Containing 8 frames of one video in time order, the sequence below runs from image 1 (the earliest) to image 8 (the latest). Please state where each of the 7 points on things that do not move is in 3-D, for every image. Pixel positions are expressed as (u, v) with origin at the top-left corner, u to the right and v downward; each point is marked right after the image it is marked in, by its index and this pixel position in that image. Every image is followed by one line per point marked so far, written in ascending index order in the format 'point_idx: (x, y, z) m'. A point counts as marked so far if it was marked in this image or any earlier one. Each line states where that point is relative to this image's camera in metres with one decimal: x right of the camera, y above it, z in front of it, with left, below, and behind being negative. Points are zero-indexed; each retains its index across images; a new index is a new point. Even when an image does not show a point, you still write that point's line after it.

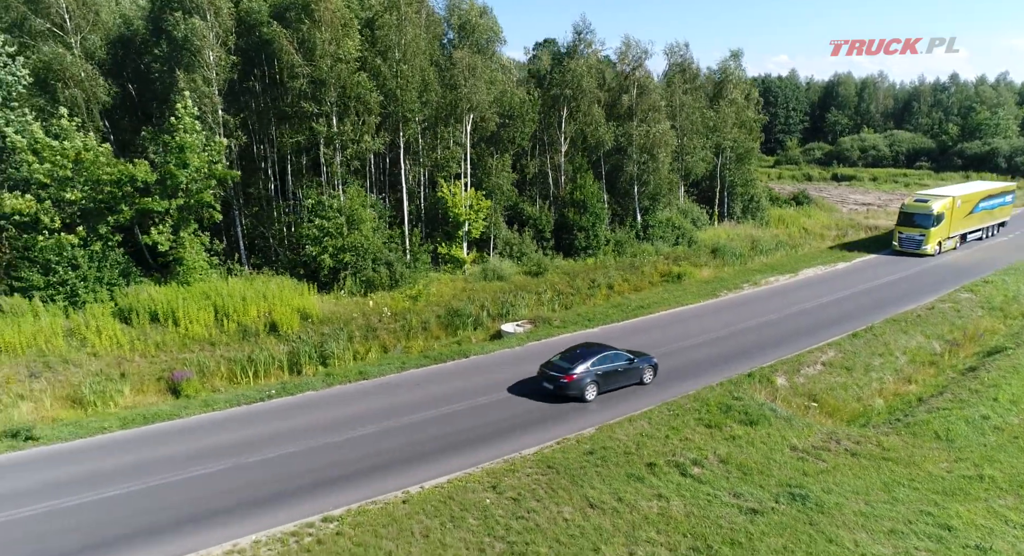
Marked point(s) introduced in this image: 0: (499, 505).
0: (-0.3, -4.5, +12.5) m
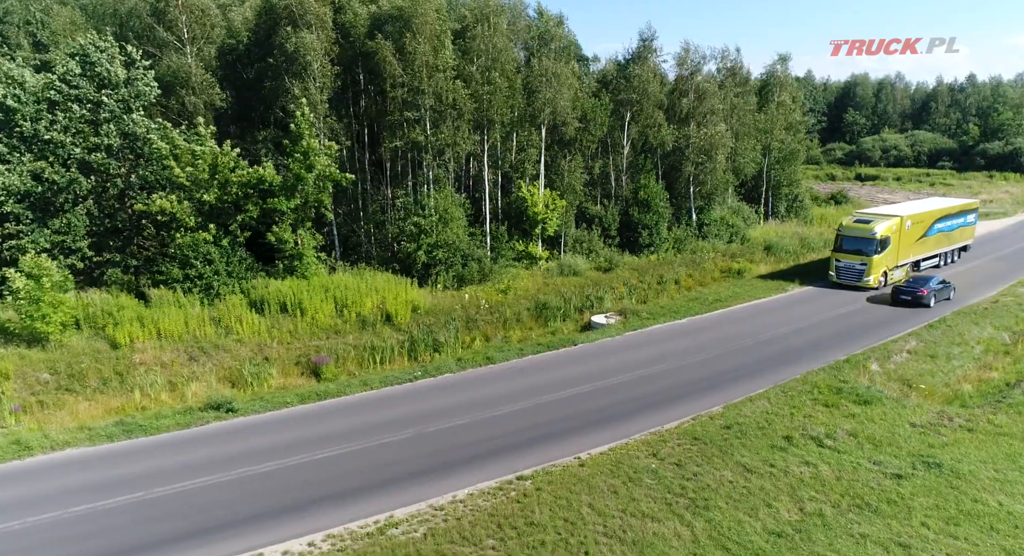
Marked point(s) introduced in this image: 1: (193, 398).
0: (+3.4, -4.2, +14.0) m
1: (-9.2, -3.4, +18.0) m
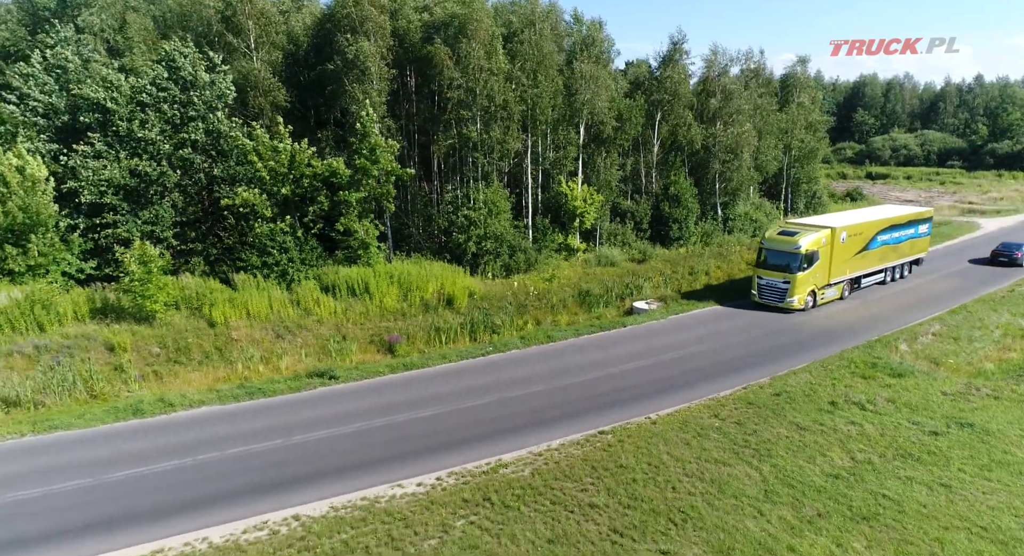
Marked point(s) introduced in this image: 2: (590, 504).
0: (+5.4, -3.7, +15.9) m
1: (-7.1, -2.9, +20.0) m
2: (+1.5, -4.4, +12.3) m
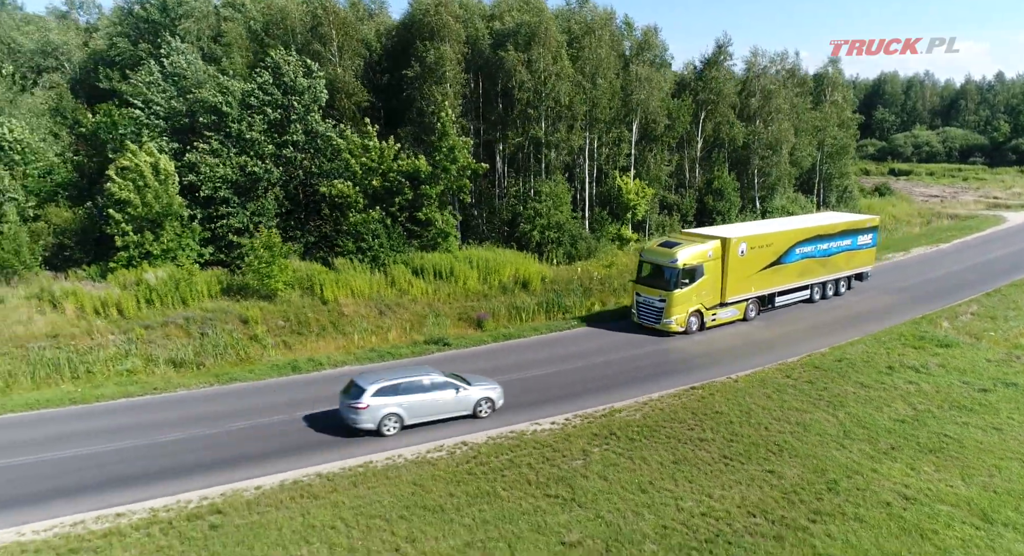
0: (+8.3, -3.1, +18.3) m
1: (-4.1, -2.2, +22.6) m
2: (+4.4, -3.7, +14.7) m
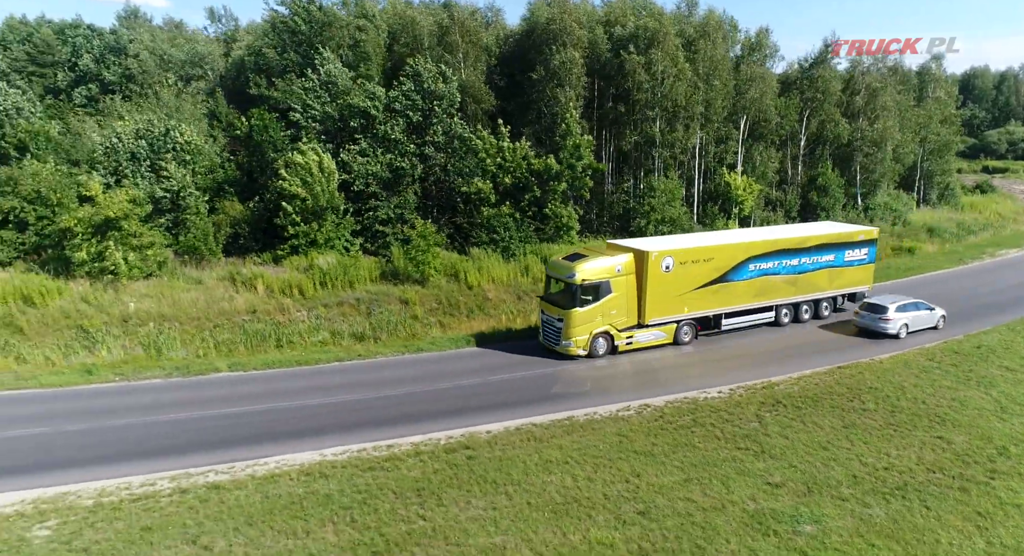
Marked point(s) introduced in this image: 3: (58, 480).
0: (+13.1, -2.7, +19.1) m
1: (+1.1, -1.7, +24.6) m
2: (+8.8, -3.3, +16.0) m
3: (-8.3, -3.7, +11.7) m
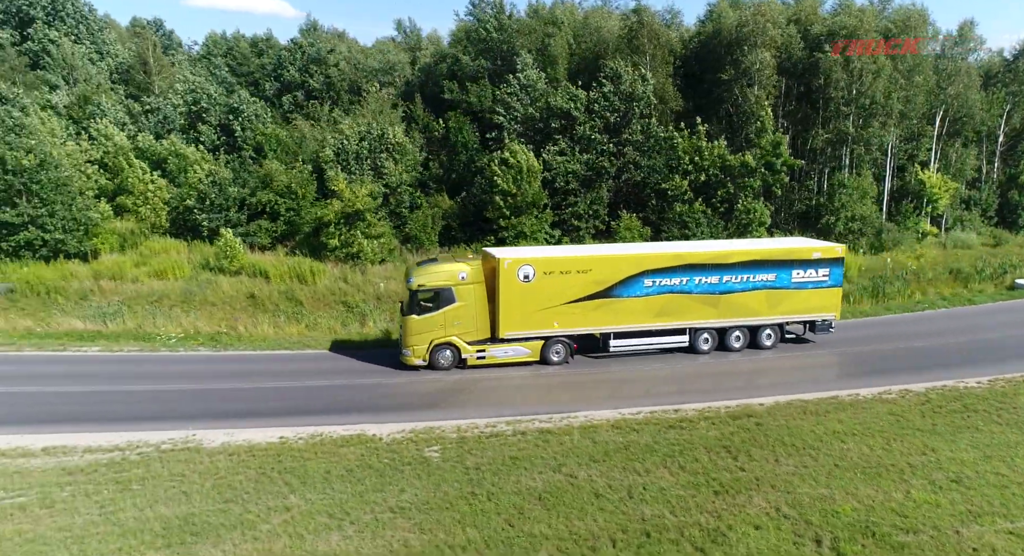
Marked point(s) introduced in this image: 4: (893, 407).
0: (+20.2, -2.6, +17.8) m
1: (+9.4, -1.4, +25.2) m
2: (+15.5, -3.1, +15.4) m
3: (-2.1, -3.1, +14.1) m
4: (+9.0, -3.0, +14.9) m
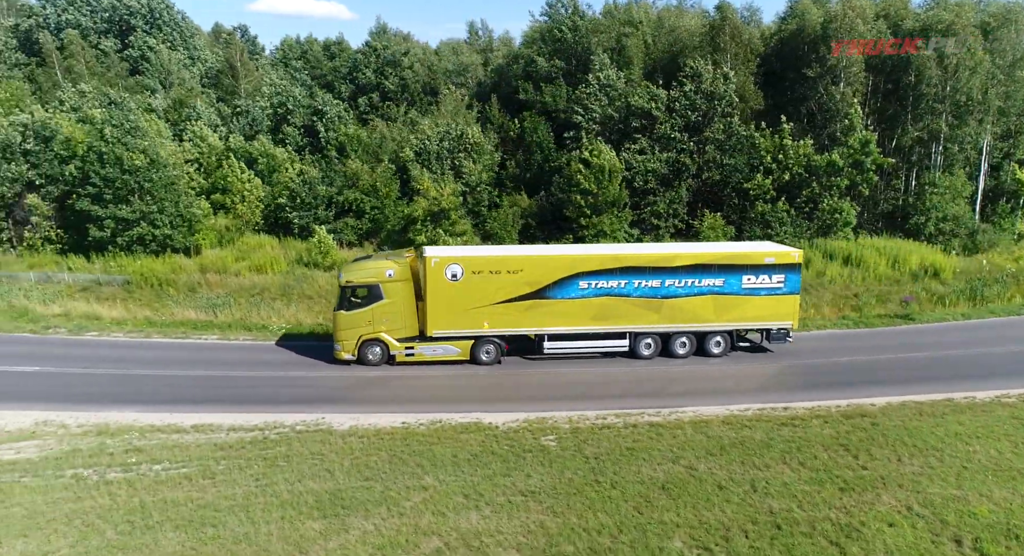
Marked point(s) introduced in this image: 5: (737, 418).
0: (+22.9, -2.8, +16.4) m
1: (+12.7, -1.5, +24.7) m
2: (+18.0, -3.2, +14.4) m
3: (+0.3, -3.0, +14.5) m
4: (+11.4, -3.0, +14.4) m
5: (+4.9, -3.1, +13.9) m
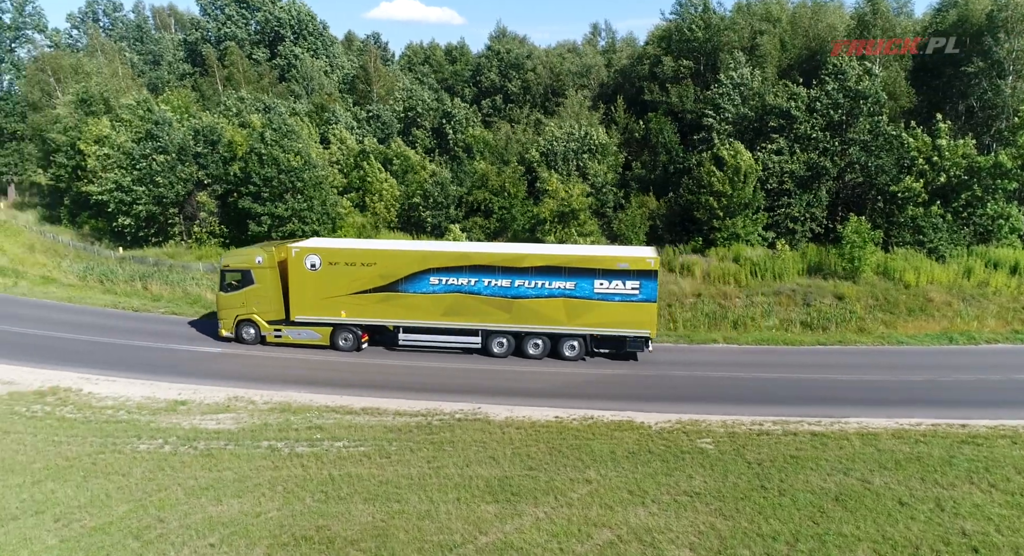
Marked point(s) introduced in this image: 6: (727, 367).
0: (+26.3, -3.3, +12.7) m
1: (+17.5, -1.8, +22.4) m
2: (+21.1, -3.6, +11.5) m
3: (+3.7, -3.0, +14.3) m
4: (+14.7, -3.3, +12.5) m
5: (+8.1, -3.2, +13.0) m
6: (+6.1, -2.5, +17.8) m
